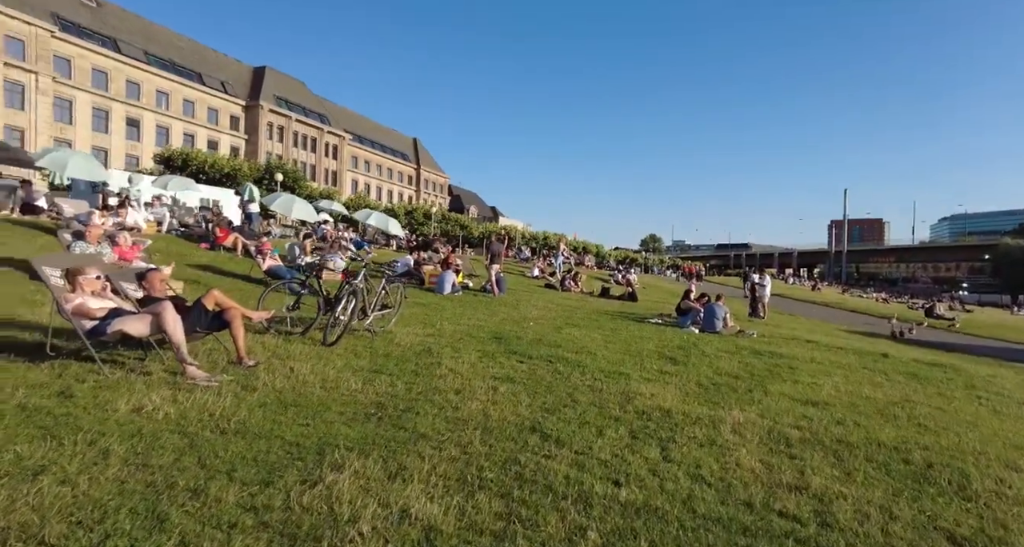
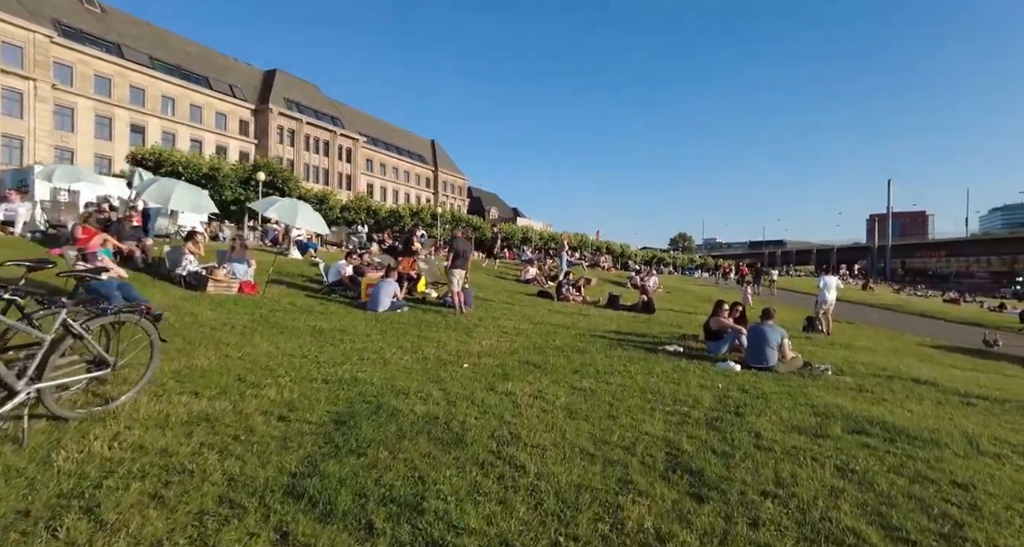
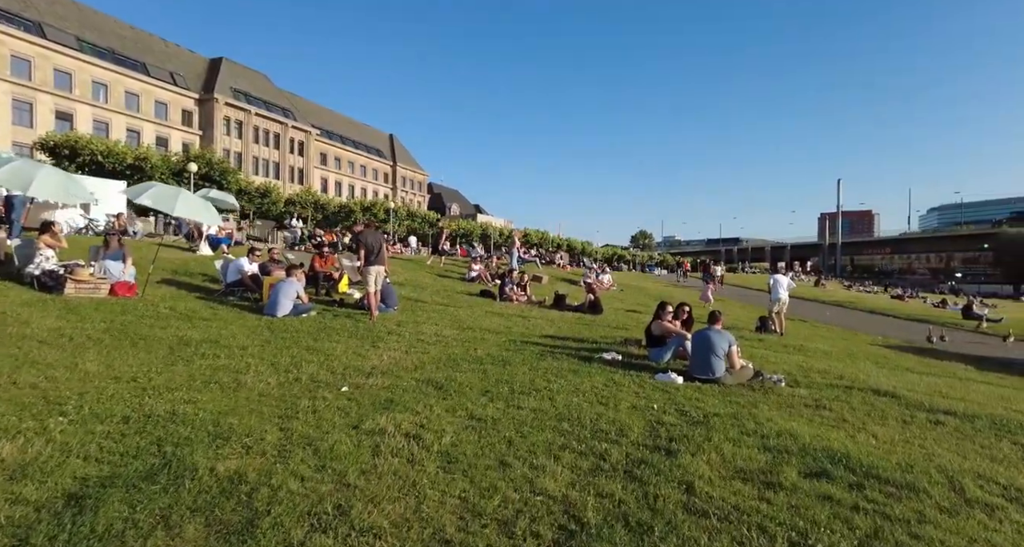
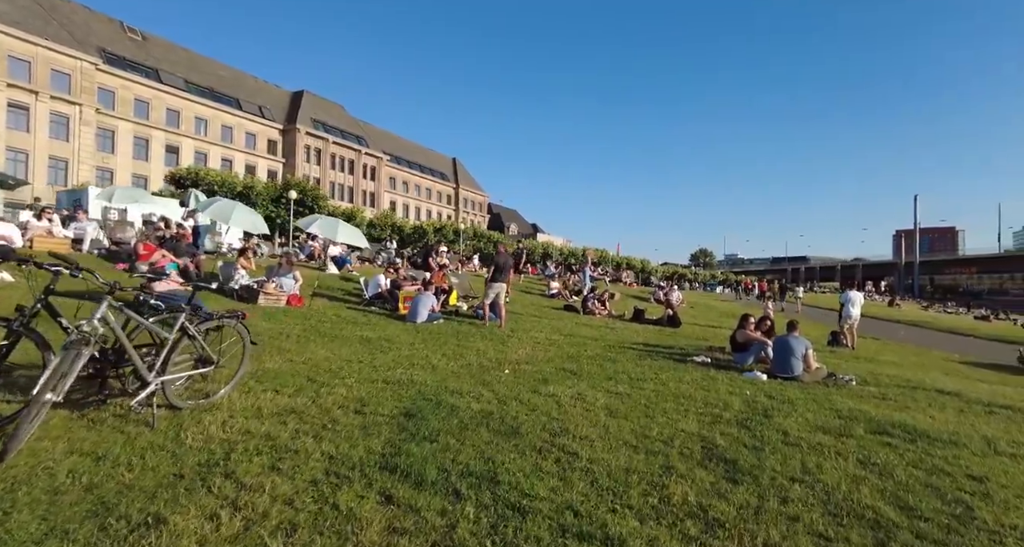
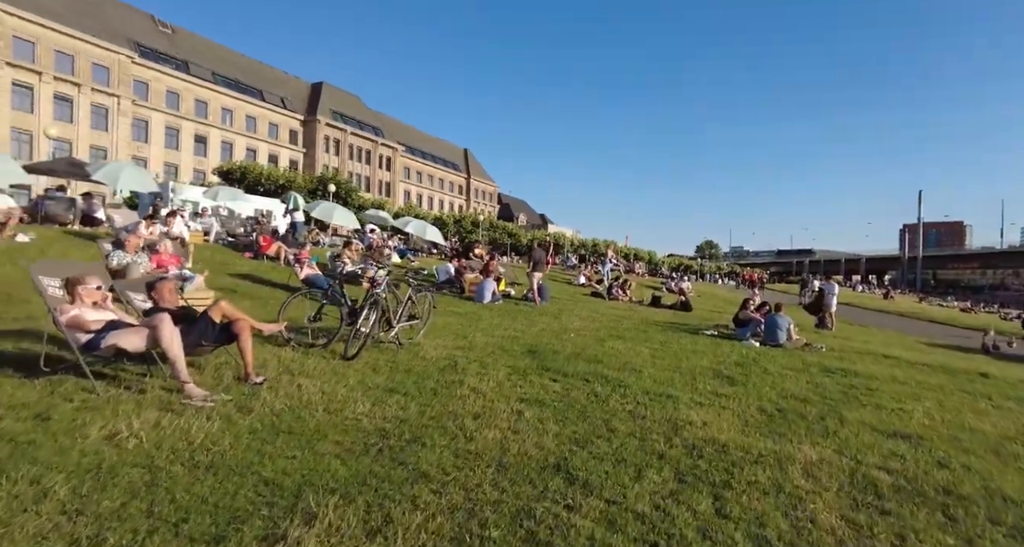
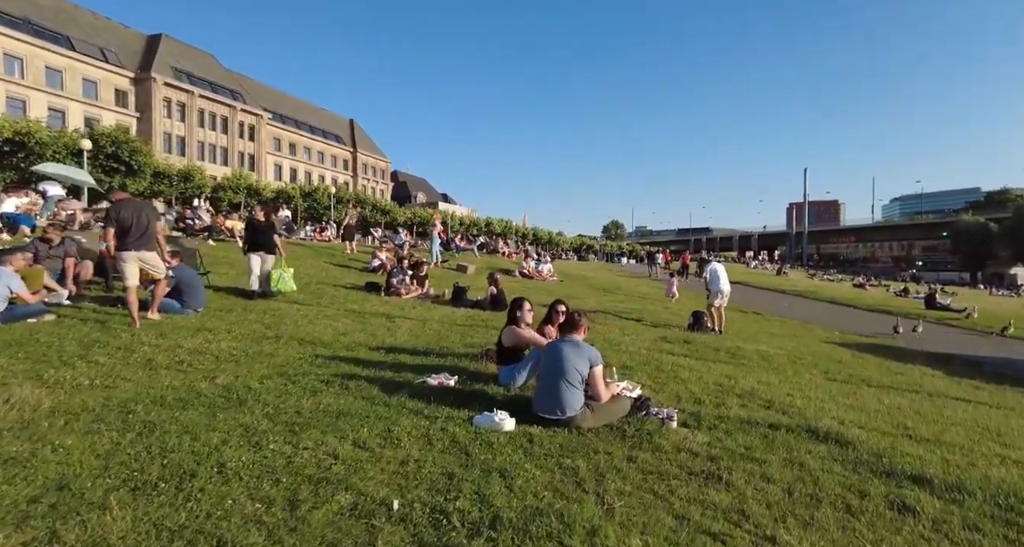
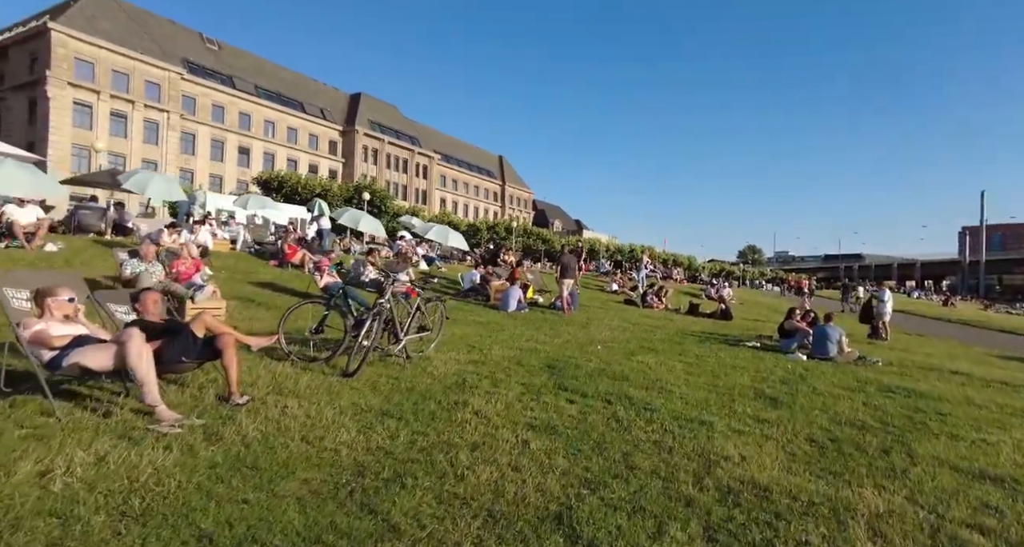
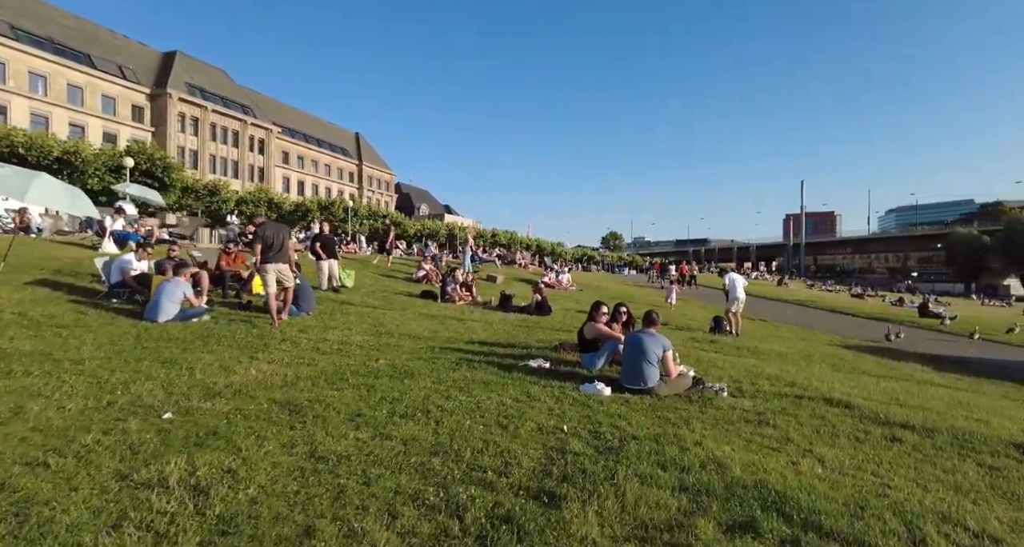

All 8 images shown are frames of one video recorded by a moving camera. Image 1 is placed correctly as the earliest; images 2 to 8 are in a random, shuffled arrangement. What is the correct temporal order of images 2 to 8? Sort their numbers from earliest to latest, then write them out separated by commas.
5, 7, 4, 2, 3, 8, 6
